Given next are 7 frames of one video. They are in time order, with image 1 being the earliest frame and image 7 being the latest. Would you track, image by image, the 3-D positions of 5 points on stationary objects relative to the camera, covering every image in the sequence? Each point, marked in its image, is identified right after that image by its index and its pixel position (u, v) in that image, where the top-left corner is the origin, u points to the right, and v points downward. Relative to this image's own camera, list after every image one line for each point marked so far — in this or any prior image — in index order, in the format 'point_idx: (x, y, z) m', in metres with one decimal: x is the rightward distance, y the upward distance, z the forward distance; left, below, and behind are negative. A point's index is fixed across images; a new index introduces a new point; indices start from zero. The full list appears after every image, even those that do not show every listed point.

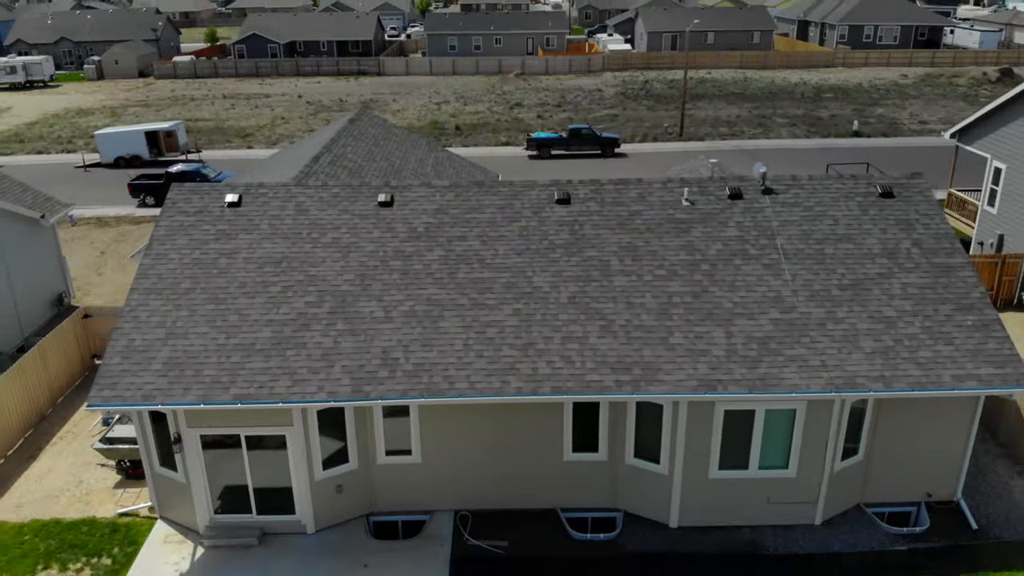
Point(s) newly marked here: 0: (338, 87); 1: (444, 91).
0: (-3.3, +3.8, +16.1) m
1: (-1.2, +3.5, +15.1) m
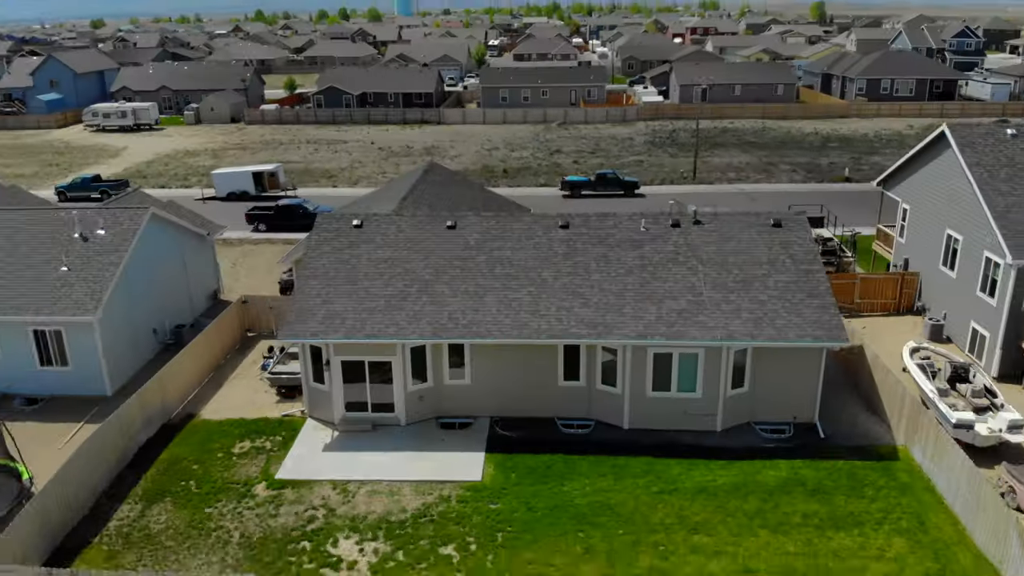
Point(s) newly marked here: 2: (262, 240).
0: (-2.3, +3.4, +18.4) m
1: (-0.3, +3.1, +17.3) m
2: (-2.9, +0.6, +10.0) m
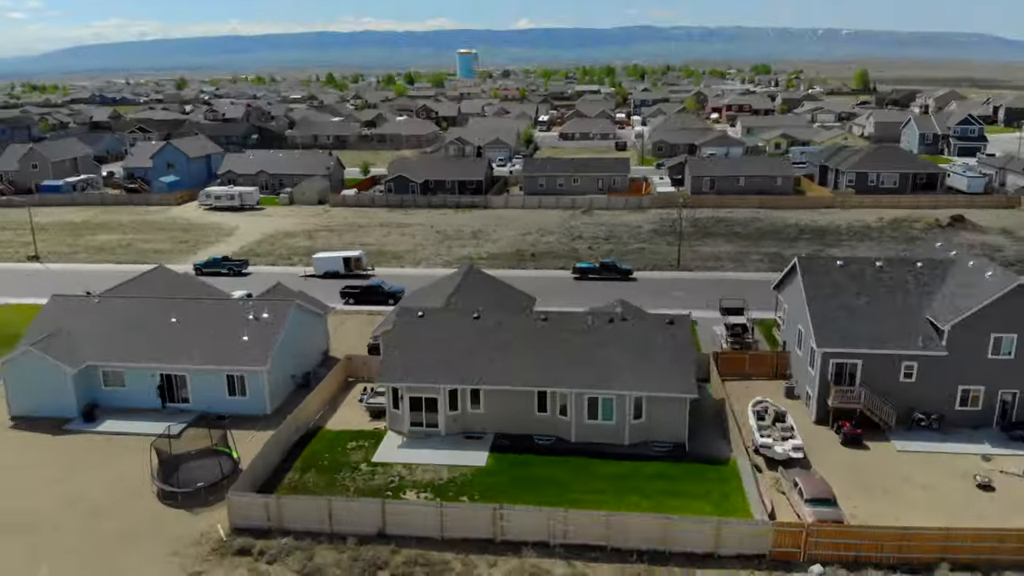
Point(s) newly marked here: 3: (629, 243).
0: (-1.4, +1.9, +22.5) m
1: (+0.5, +1.6, +21.2) m
2: (-2.6, -0.4, +13.9) m
3: (+2.6, +1.1, +19.1) m
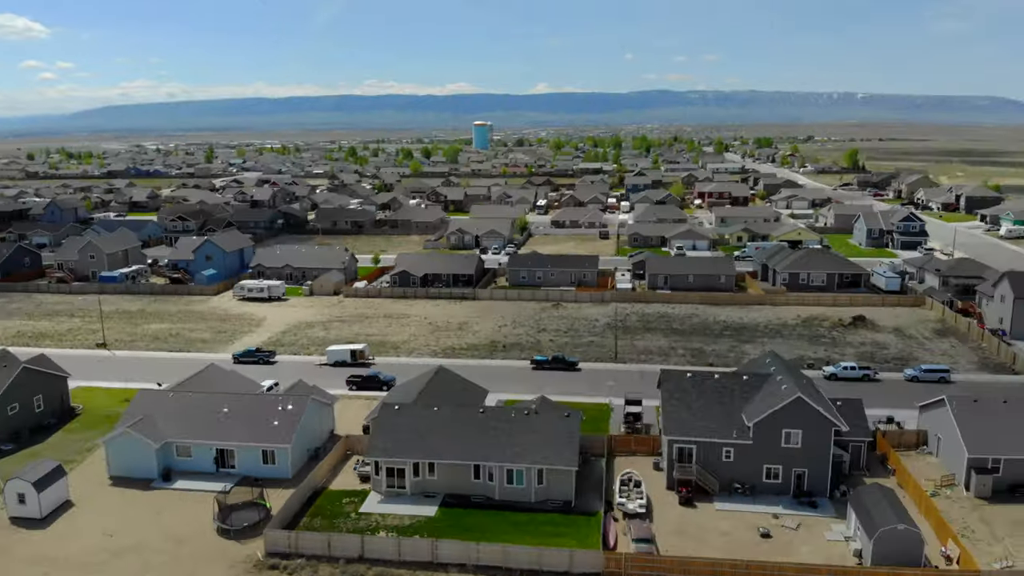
0: (-2.0, -0.7, +26.9) m
1: (-0.1, -0.9, +25.6) m
2: (-3.4, -2.3, +18.2) m
3: (+2.0, -1.3, +23.4) m
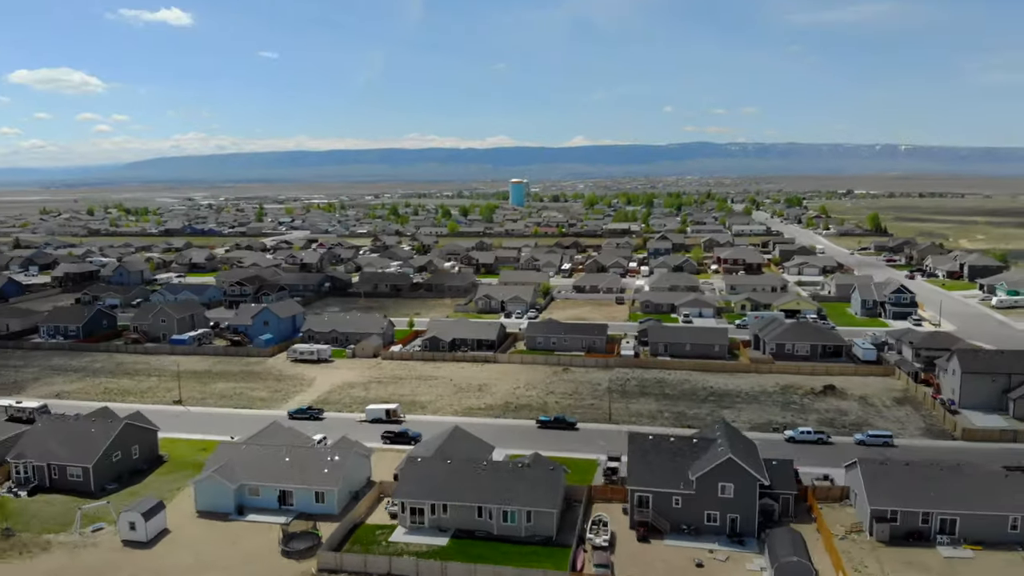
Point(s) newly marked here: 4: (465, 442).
0: (-1.5, -3.2, +30.8) m
1: (+0.4, -3.3, +29.4) m
2: (-3.3, -4.3, +22.2) m
3: (+2.4, -3.6, +27.1) m
4: (-1.1, -3.6, +19.4) m
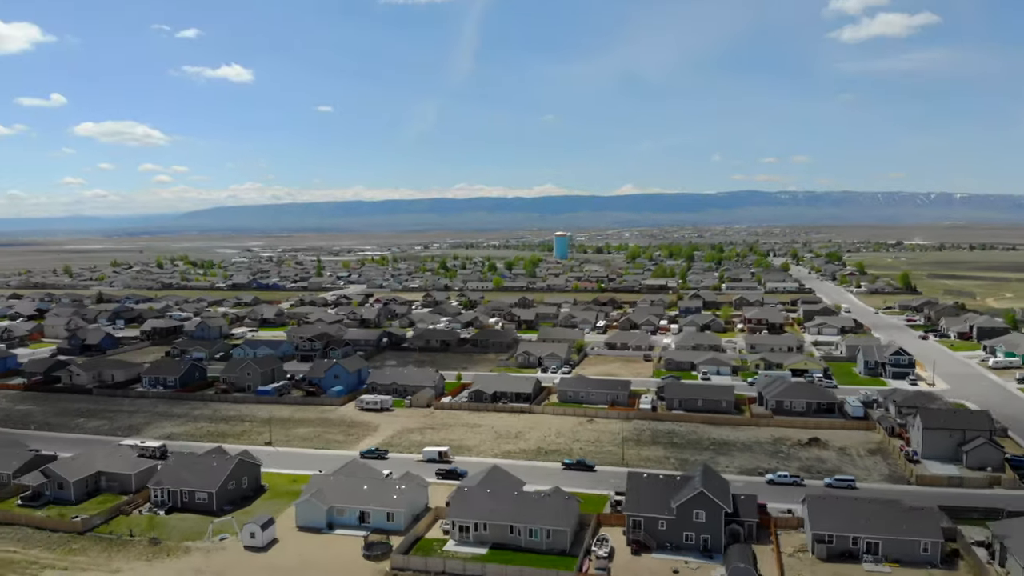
0: (0.0, -5.9, +36.3) m
1: (+1.7, -5.9, +34.8) m
2: (-2.4, -6.4, +27.7) m
3: (+3.6, -6.1, +32.3) m
4: (-0.3, -5.6, +24.9) m
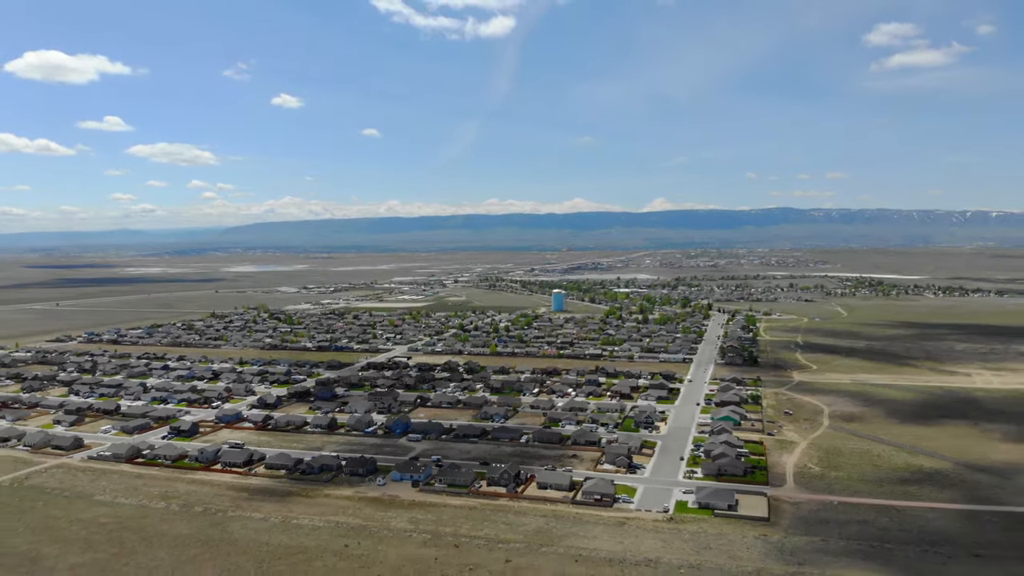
0: (-5.0, -17.8, +93.0) m
1: (-3.3, -17.8, +91.5) m
2: (-7.6, -18.2, +84.6) m
3: (-1.5, -18.0, +88.9) m
4: (-5.7, -17.4, +81.7) m
